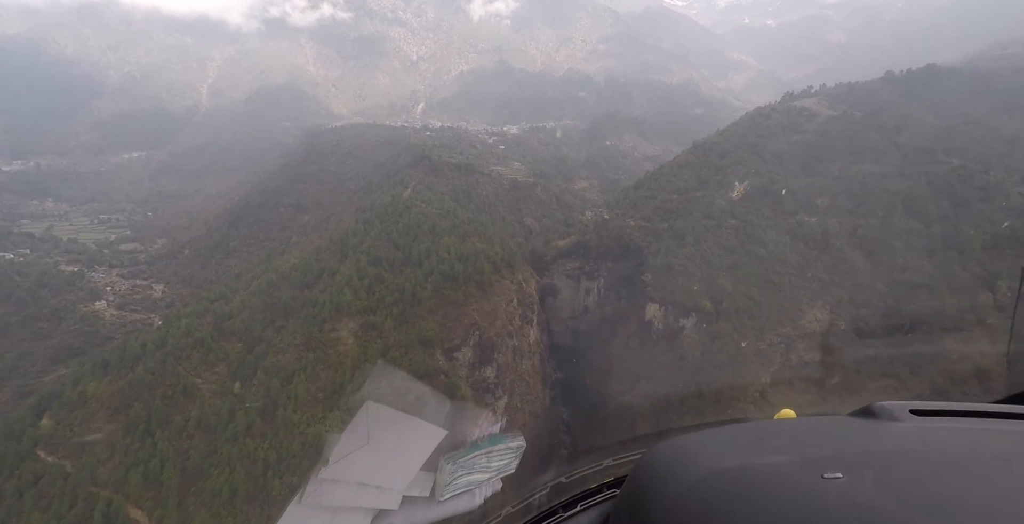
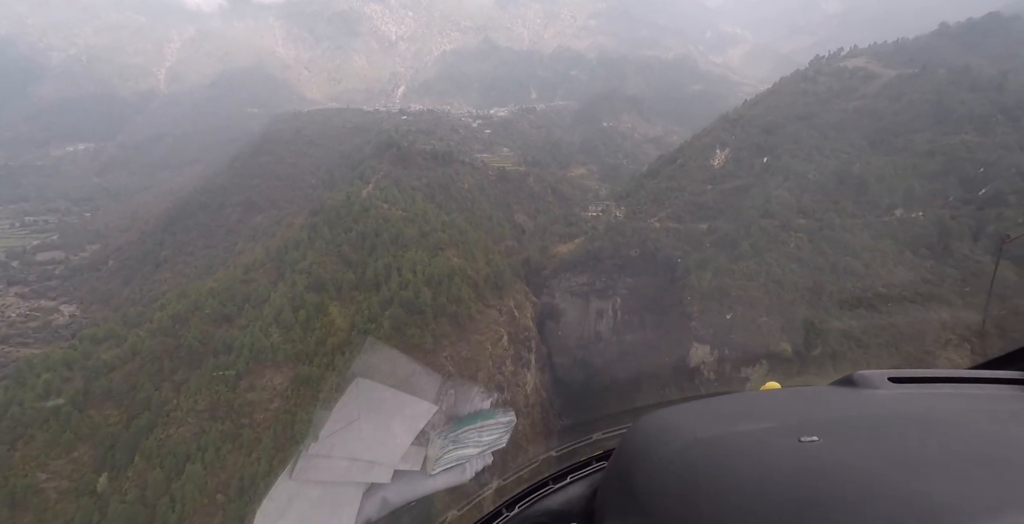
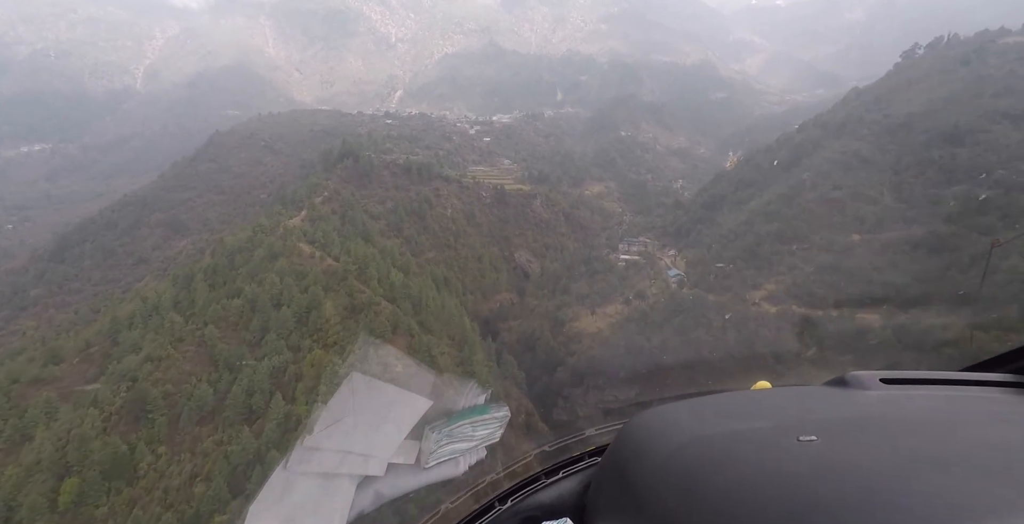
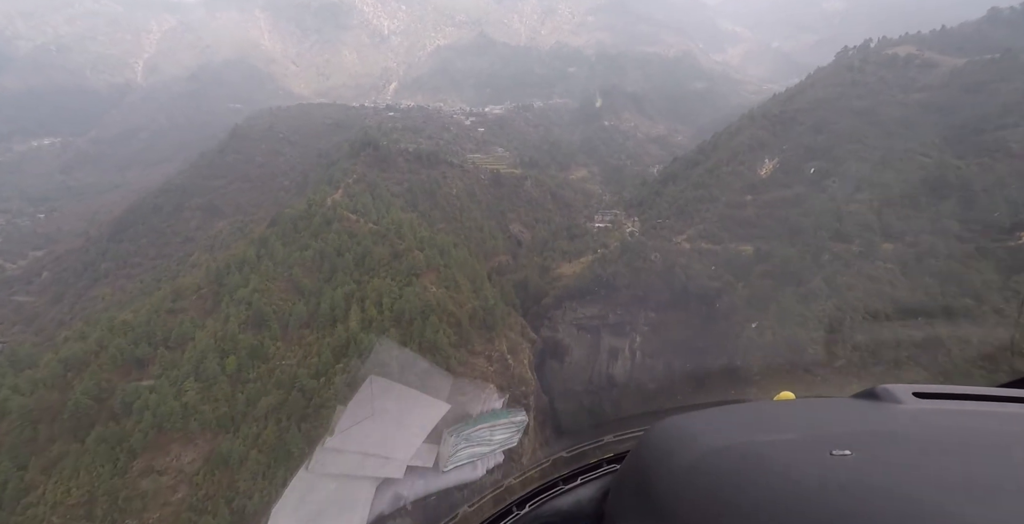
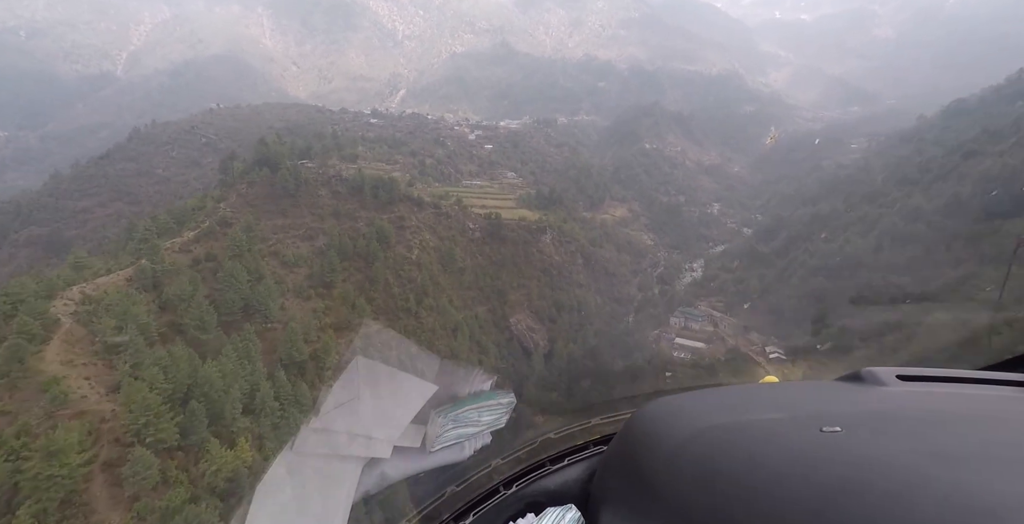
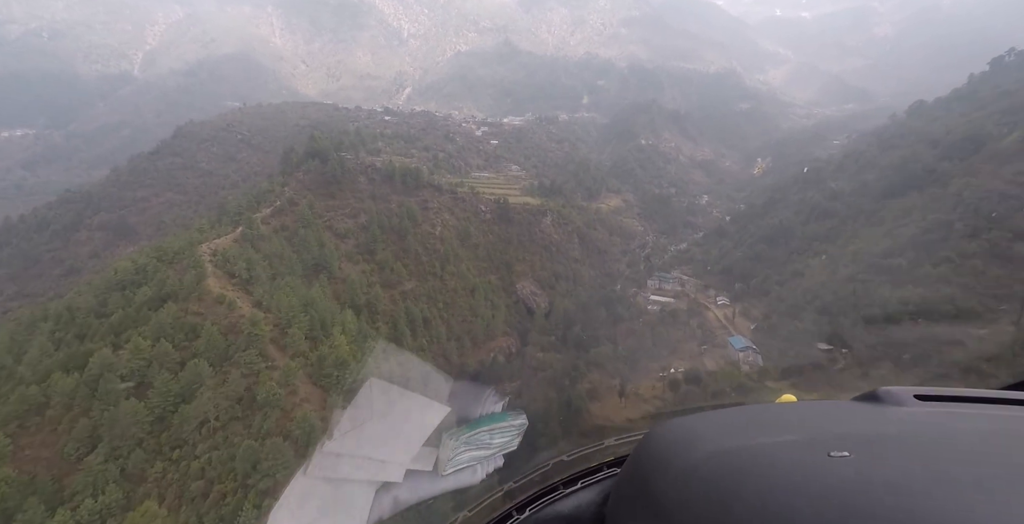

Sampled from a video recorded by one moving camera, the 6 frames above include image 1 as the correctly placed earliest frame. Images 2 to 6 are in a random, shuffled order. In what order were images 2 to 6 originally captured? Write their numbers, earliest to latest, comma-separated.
2, 4, 3, 6, 5
